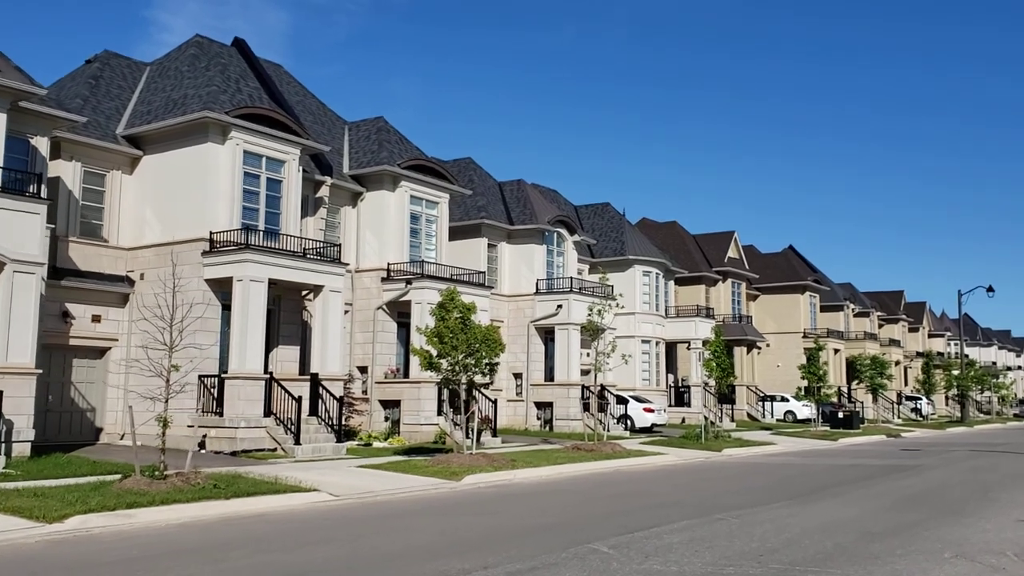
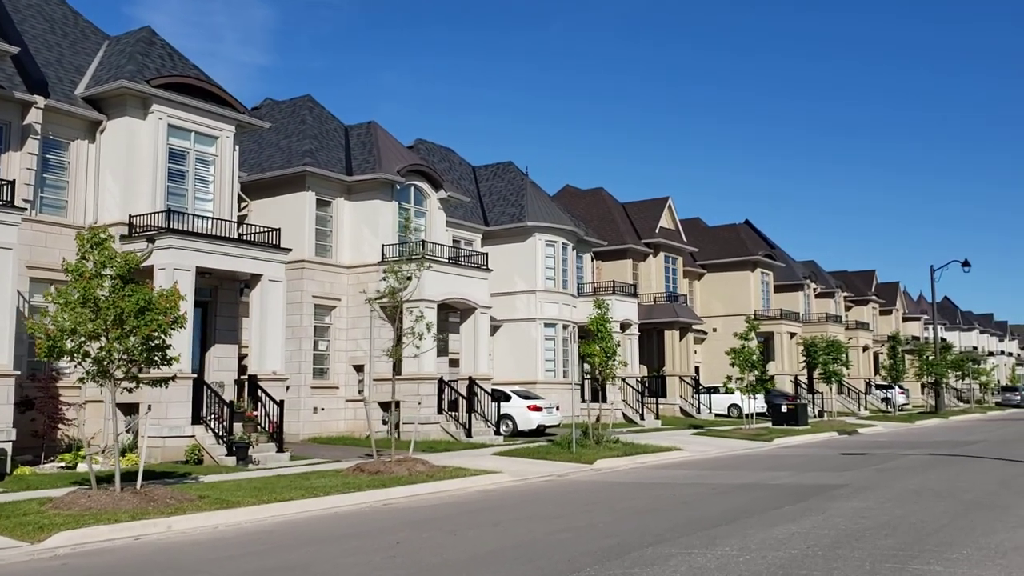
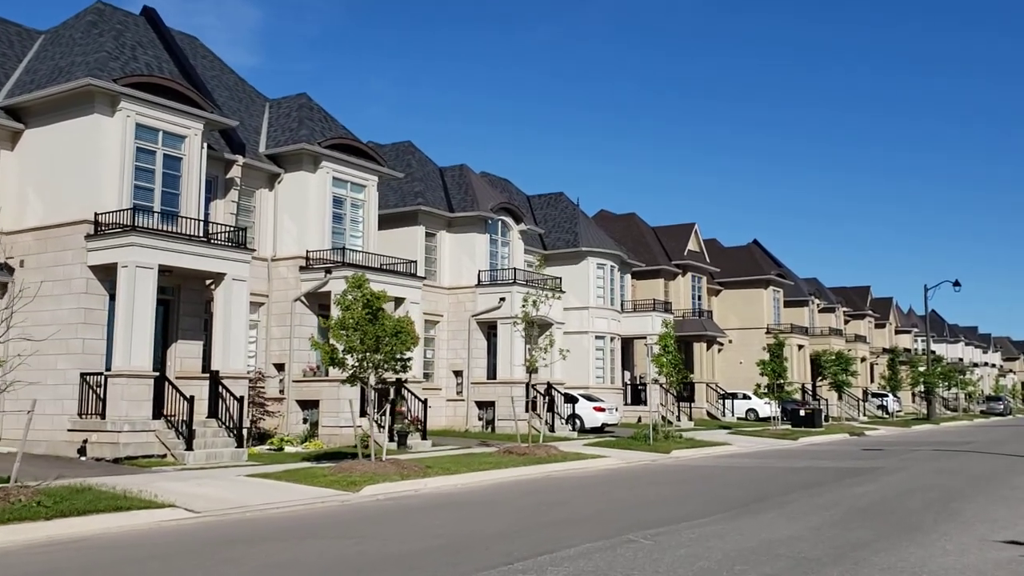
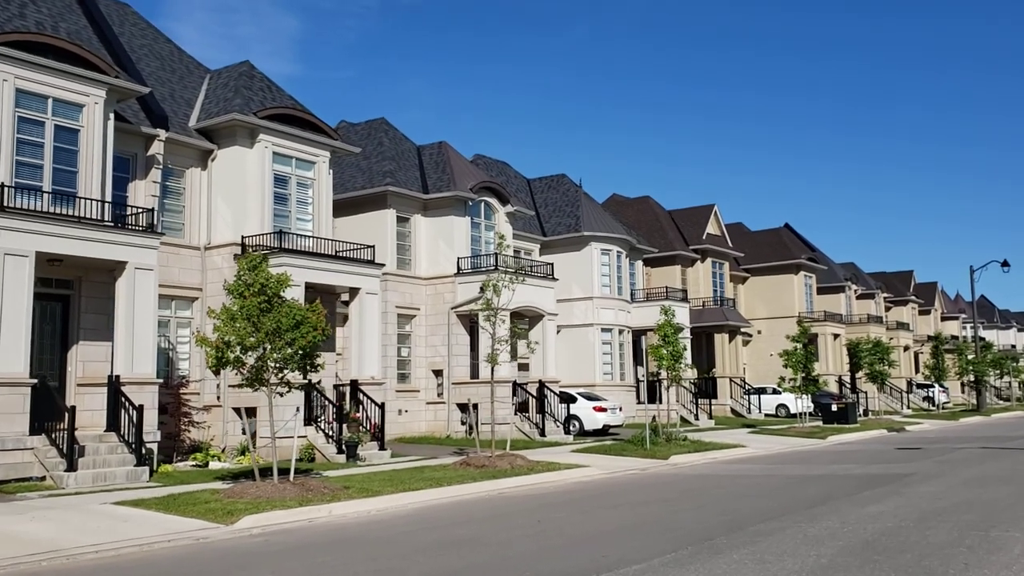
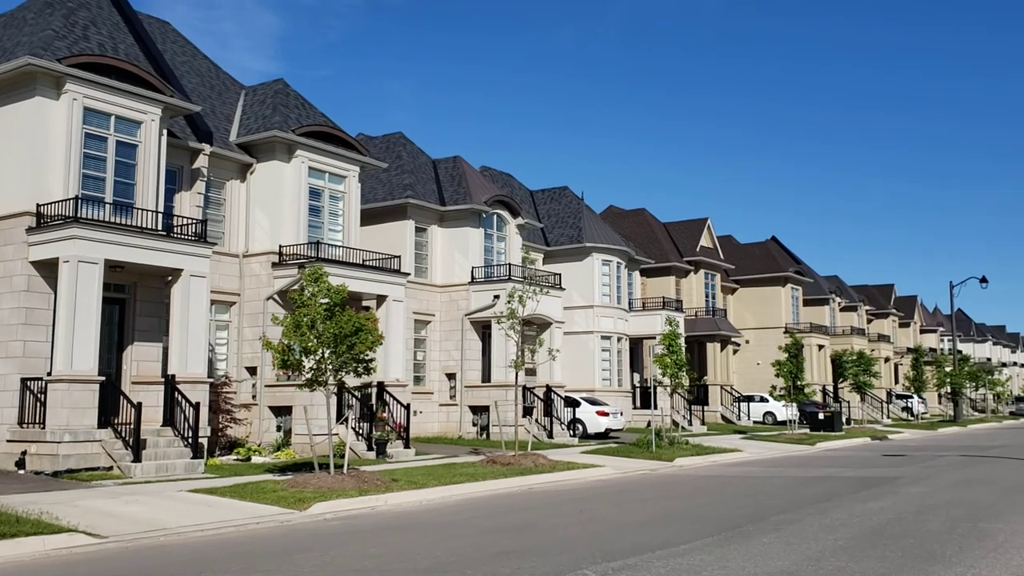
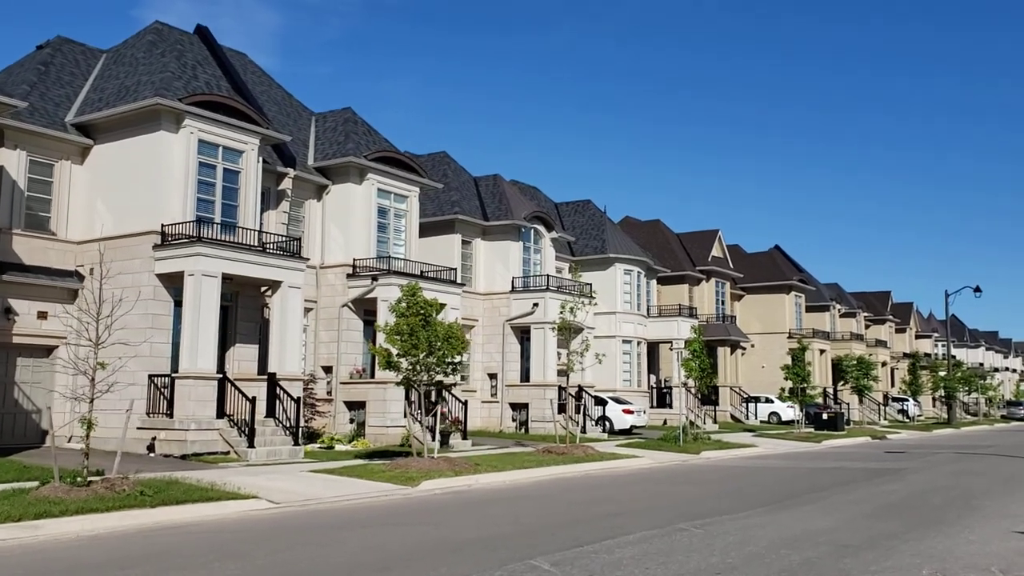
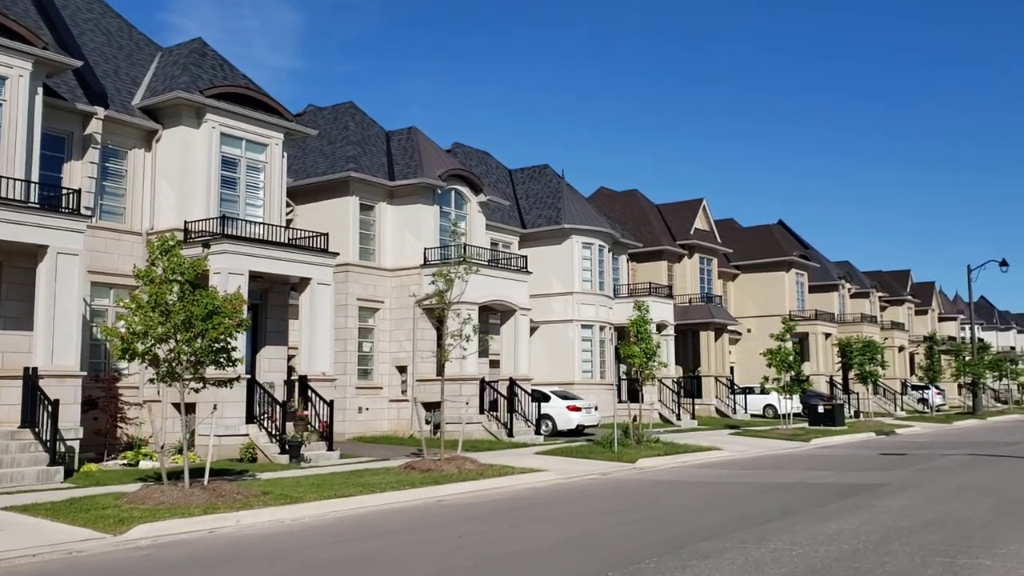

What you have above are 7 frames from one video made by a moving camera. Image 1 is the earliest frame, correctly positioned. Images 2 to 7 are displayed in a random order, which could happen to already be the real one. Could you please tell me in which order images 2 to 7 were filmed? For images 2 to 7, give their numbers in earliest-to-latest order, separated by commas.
6, 3, 5, 4, 7, 2
